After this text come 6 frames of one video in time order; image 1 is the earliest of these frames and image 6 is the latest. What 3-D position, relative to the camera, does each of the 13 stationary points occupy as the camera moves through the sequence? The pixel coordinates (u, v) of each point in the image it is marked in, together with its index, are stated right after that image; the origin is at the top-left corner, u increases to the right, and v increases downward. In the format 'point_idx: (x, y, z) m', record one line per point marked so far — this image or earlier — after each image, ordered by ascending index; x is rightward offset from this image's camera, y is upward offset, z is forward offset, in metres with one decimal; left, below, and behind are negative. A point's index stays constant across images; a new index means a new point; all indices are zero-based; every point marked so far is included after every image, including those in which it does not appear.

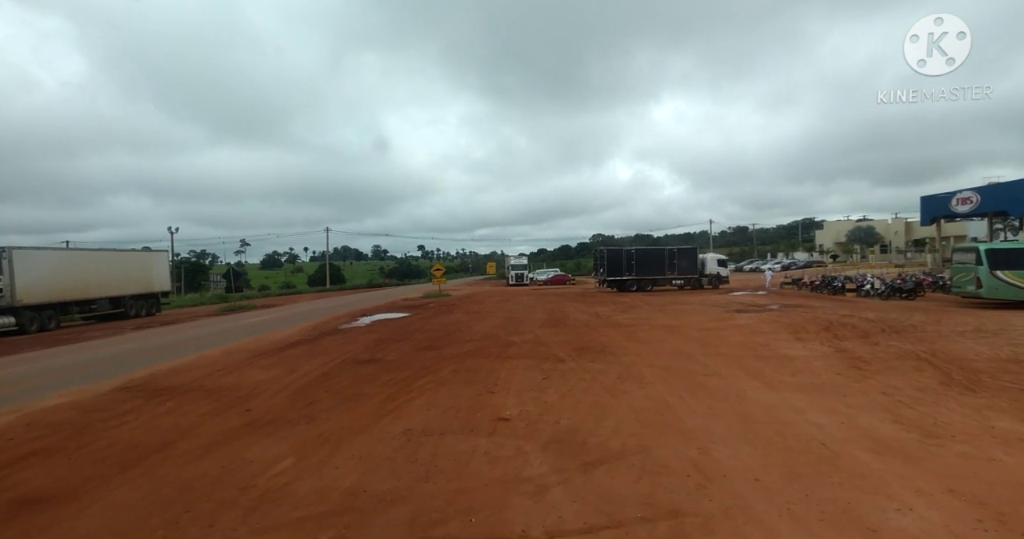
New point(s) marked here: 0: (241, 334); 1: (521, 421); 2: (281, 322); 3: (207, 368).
0: (-10.1, -2.4, +16.4) m
1: (+0.1, -2.4, +6.9) m
2: (-10.4, -2.4, +20.0) m
3: (-7.3, -2.3, +10.4) m
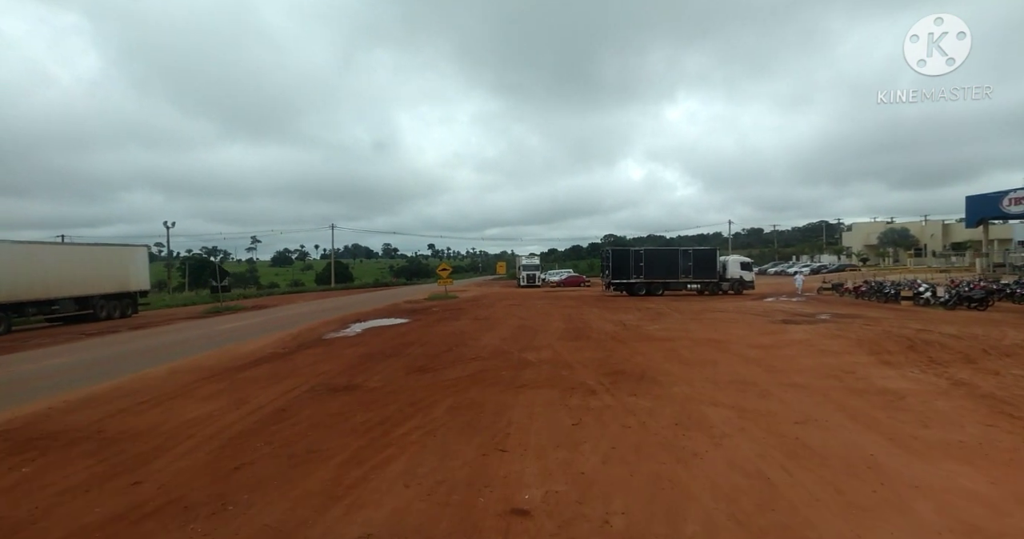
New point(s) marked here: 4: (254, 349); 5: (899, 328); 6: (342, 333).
0: (-9.7, -2.4, +14.1) m
1: (+0.4, -2.5, +4.4) m
2: (-9.9, -2.4, +17.6) m
3: (-7.0, -2.3, +8.0) m
4: (-7.4, -2.3, +12.5) m
5: (+14.8, -2.2, +16.6) m
6: (-6.0, -2.3, +15.4) m
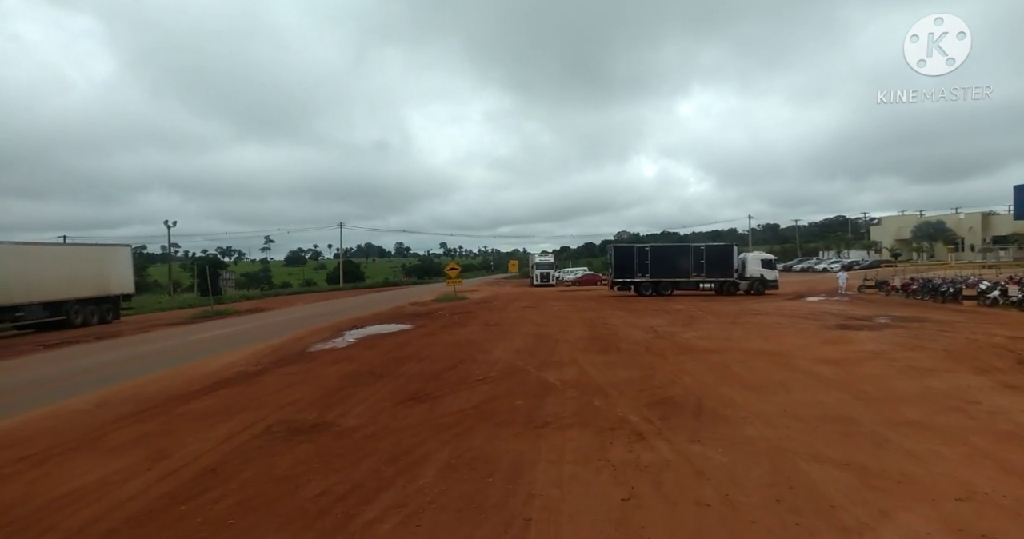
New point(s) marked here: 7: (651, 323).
0: (-9.2, -2.4, +12.1) m
1: (+0.5, -2.5, +2.2) m
2: (-9.4, -2.4, +15.7) m
3: (-6.7, -2.4, +6.0) m
4: (-7.0, -2.3, +10.5) m
5: (+15.3, -2.1, +14.0) m
6: (-5.6, -2.3, +13.4) m
7: (+5.7, -2.2, +17.8) m
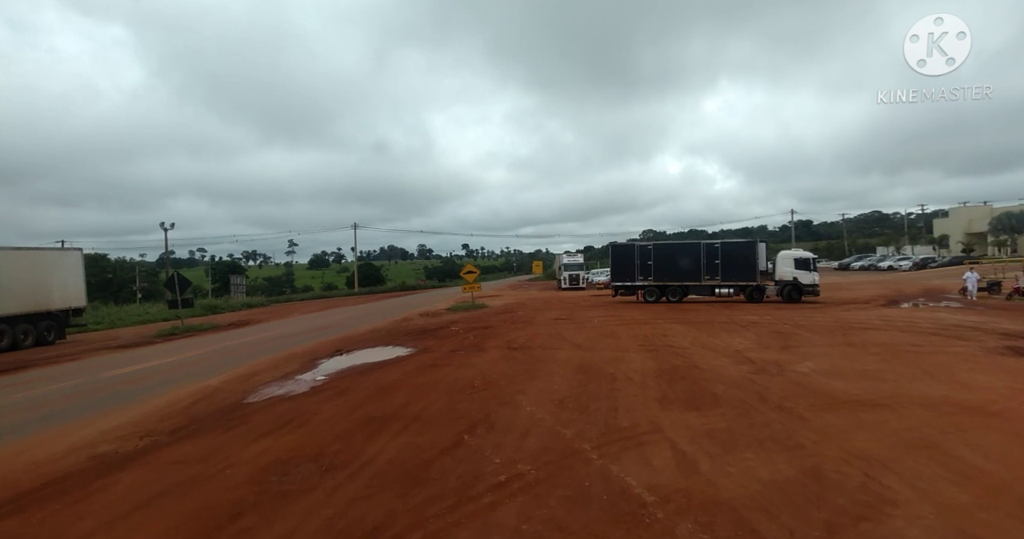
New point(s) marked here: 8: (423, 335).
0: (-8.5, -2.7, +8.3) m
1: (+0.7, -2.6, -2.2) m
2: (-8.5, -2.6, +11.8) m
3: (-6.3, -2.6, +2.0) m
4: (-6.4, -2.5, +6.5) m
5: (+16.1, -2.1, +8.9) m
6: (-4.8, -2.5, +9.3) m
7: (+6.7, -2.3, +13.2) m
8: (-3.3, -2.4, +16.0) m
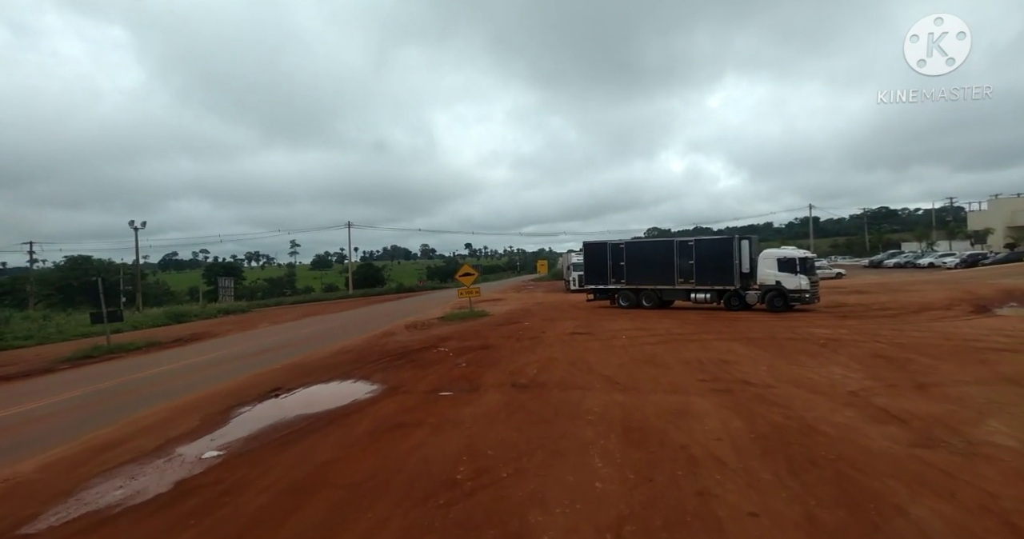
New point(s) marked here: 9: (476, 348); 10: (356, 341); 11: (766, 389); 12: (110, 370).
0: (-8.4, -2.8, +4.4) m
1: (+0.7, -2.8, -6.1) m
2: (-8.3, -2.8, +8.0) m
3: (-6.2, -2.7, -1.9) m
4: (-6.3, -2.7, +2.7) m
5: (+16.2, -2.1, +4.8) m
6: (-4.7, -2.6, +5.5) m
7: (+6.8, -2.3, +9.2) m
8: (-3.1, -2.5, +12.1) m
9: (-1.1, -2.4, +13.7) m
10: (-5.7, -2.6, +15.9) m
11: (+5.1, -2.4, +8.9) m
12: (-12.1, -3.0, +13.1) m
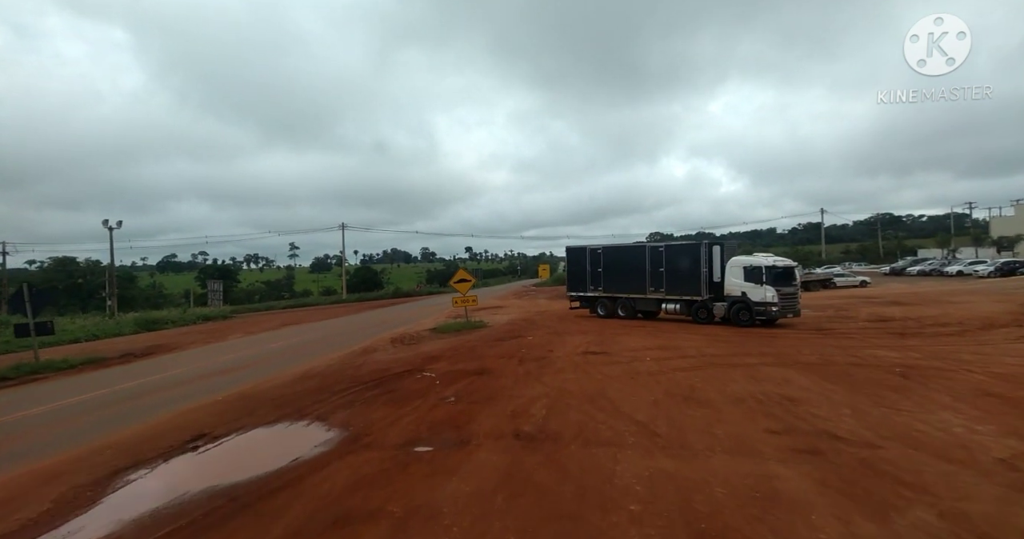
0: (-8.4, -2.9, +1.9) m
1: (+0.7, -2.8, -8.6) m
2: (-8.3, -2.9, +5.5) m
3: (-6.2, -2.7, -4.4) m
4: (-6.3, -2.7, +0.2) m
5: (+16.2, -2.3, +2.3) m
6: (-4.6, -2.7, +3.0) m
7: (+6.9, -2.5, +6.6) m
8: (-3.1, -2.7, +9.6) m
9: (-1.0, -2.6, +11.2) m
10: (-5.6, -2.8, +13.4) m
11: (+5.2, -2.6, +6.4) m
12: (-12.1, -3.1, +10.6) m
